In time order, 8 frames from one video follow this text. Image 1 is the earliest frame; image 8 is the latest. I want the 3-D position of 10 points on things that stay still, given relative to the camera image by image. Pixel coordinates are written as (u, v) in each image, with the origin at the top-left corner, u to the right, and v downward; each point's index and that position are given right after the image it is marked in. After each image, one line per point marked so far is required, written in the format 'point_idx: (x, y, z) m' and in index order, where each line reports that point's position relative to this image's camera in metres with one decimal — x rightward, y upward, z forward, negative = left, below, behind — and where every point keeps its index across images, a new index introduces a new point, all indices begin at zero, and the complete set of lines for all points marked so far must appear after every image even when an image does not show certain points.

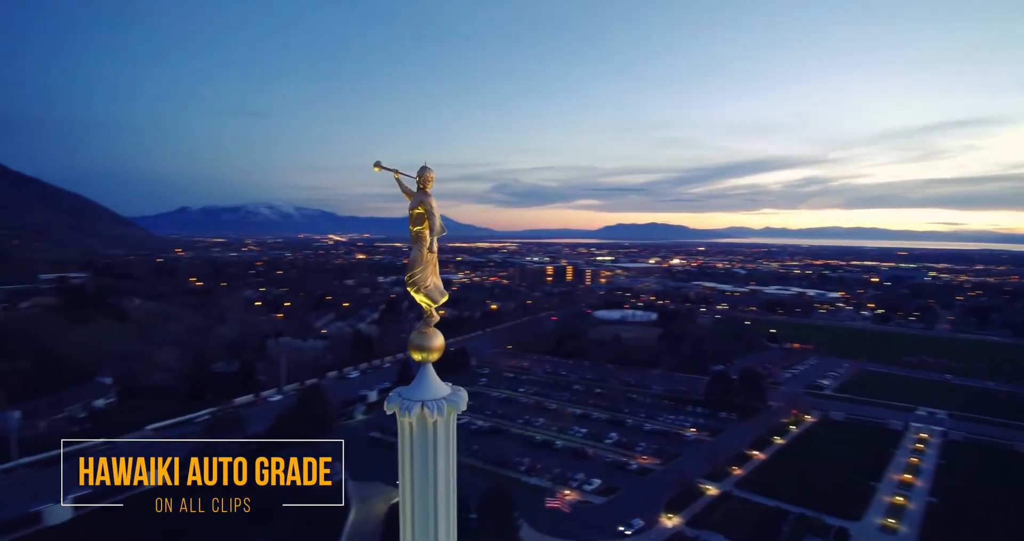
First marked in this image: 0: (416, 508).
0: (-0.3, -0.9, +2.1) m
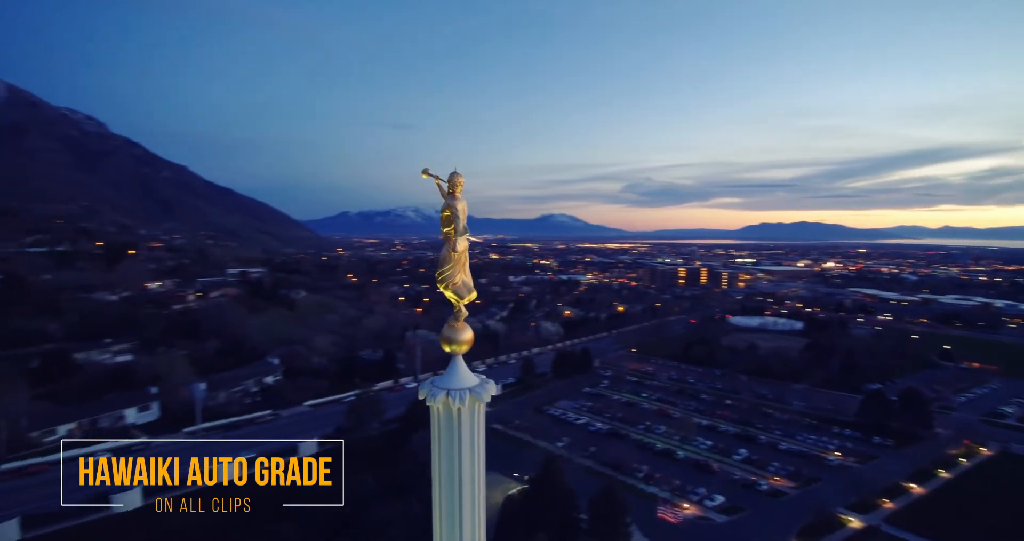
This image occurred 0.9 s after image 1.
0: (-0.3, -0.9, +2.2) m
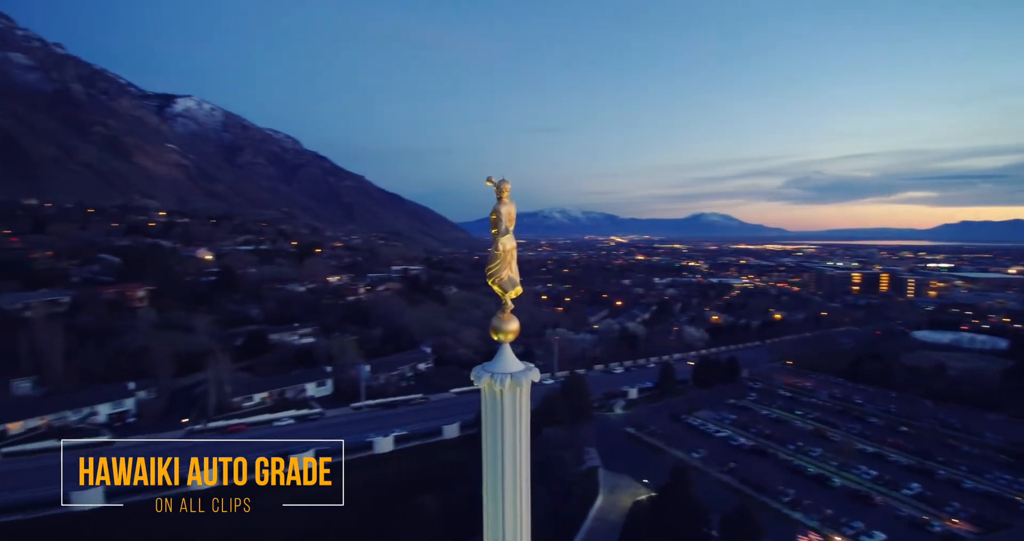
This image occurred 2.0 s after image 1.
0: (-0.1, -0.9, +2.4) m
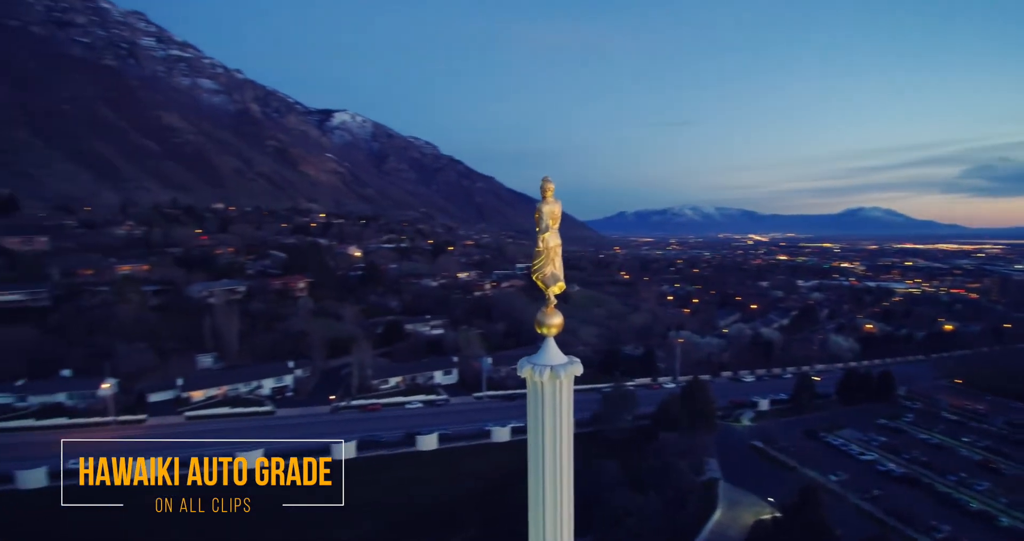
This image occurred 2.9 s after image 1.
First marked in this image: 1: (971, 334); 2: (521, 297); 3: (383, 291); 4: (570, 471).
0: (+0.1, -0.9, +2.6) m
1: (+14.3, -2.0, +16.3) m
2: (+0.3, -1.0, +19.6) m
3: (-4.8, -0.8, +19.8) m
4: (+0.3, -1.0, +2.6) m
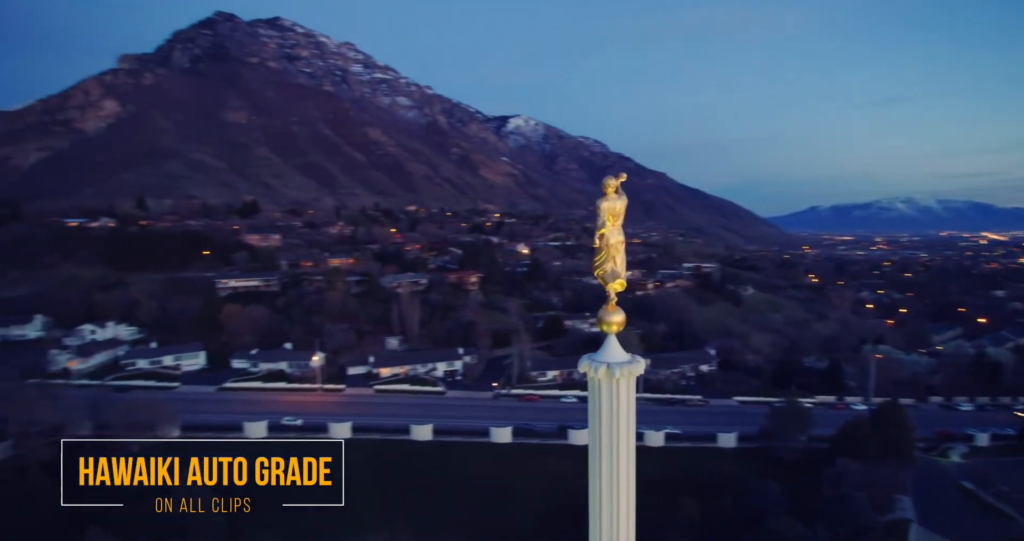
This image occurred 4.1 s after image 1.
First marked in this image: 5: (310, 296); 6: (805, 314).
0: (+0.4, -0.9, +2.6) m
1: (+18.2, -2.3, +11.0) m
2: (+6.1, -1.0, +18.6) m
3: (+1.3, -0.6, +20.5) m
4: (+0.6, -1.0, +2.6) m
5: (-7.2, -0.9, +18.8) m
6: (+9.7, -1.4, +17.5) m
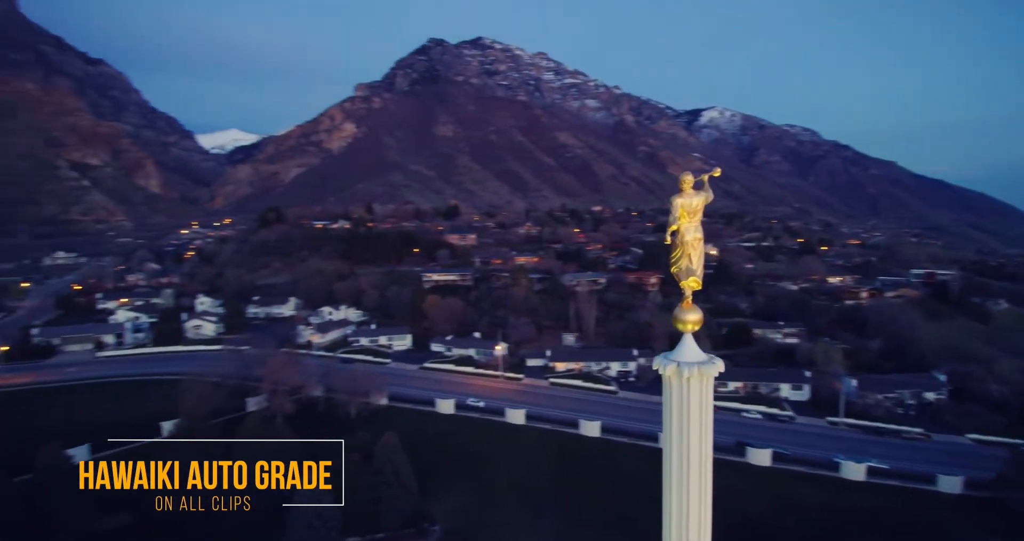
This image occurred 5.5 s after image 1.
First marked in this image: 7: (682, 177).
0: (+0.8, -0.8, +2.6) m
1: (+20.3, -2.7, +4.1) m
2: (+11.8, -1.2, +15.5) m
3: (+8.0, -0.7, +19.0) m
4: (+0.9, -0.9, +2.5) m
5: (-0.6, -0.8, +20.5) m
6: (+14.7, -1.7, +13.2) m
7: (+0.8, +0.4, +2.5) m
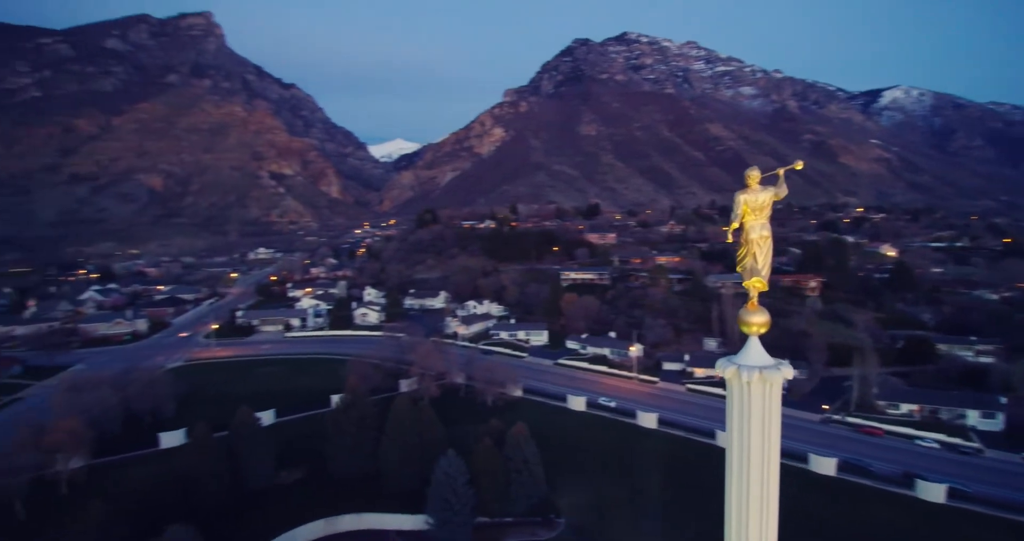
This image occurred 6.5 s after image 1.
0: (+1.0, -0.8, +2.5) m
1: (+20.2, -3.1, -1.4) m
2: (+15.2, -1.4, +11.9) m
3: (+12.5, -0.9, +16.3) m
4: (+1.2, -0.9, +2.4) m
5: (+4.7, -0.7, +20.1) m
6: (+17.3, -2.0, +8.9) m
7: (+1.1, +0.4, +2.4) m
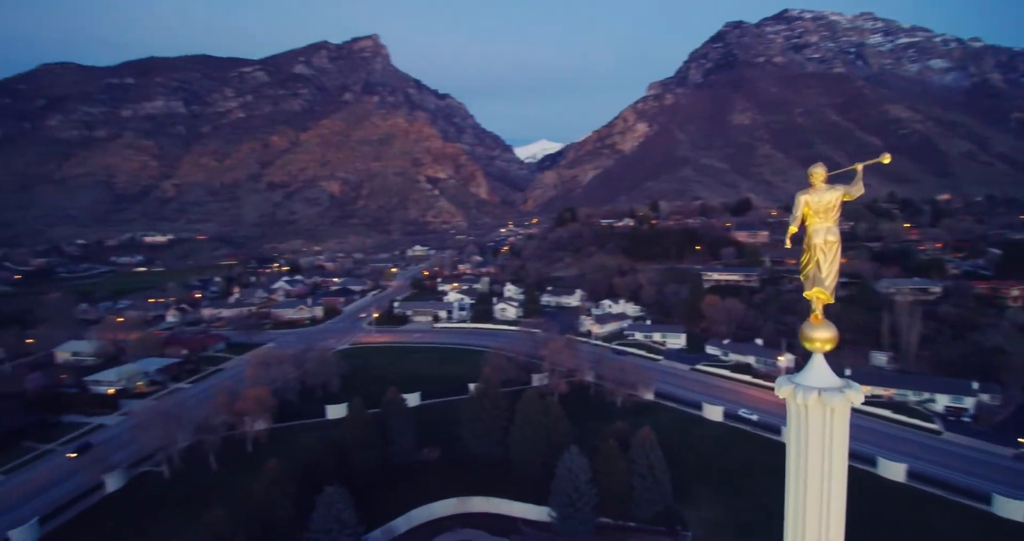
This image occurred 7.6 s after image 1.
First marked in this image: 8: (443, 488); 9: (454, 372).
0: (+1.2, -0.9, +2.3) m
1: (+18.5, -3.4, -6.7) m
2: (+17.4, -1.7, +7.5) m
3: (+16.0, -1.1, +12.4) m
4: (+1.3, -1.0, +2.2) m
5: (+9.5, -0.8, +18.2) m
6: (+18.6, -2.3, +4.0) m
7: (+1.2, +0.4, +2.2) m
8: (-1.5, -4.6, +11.3) m
9: (-1.8, -3.2, +16.6) m
